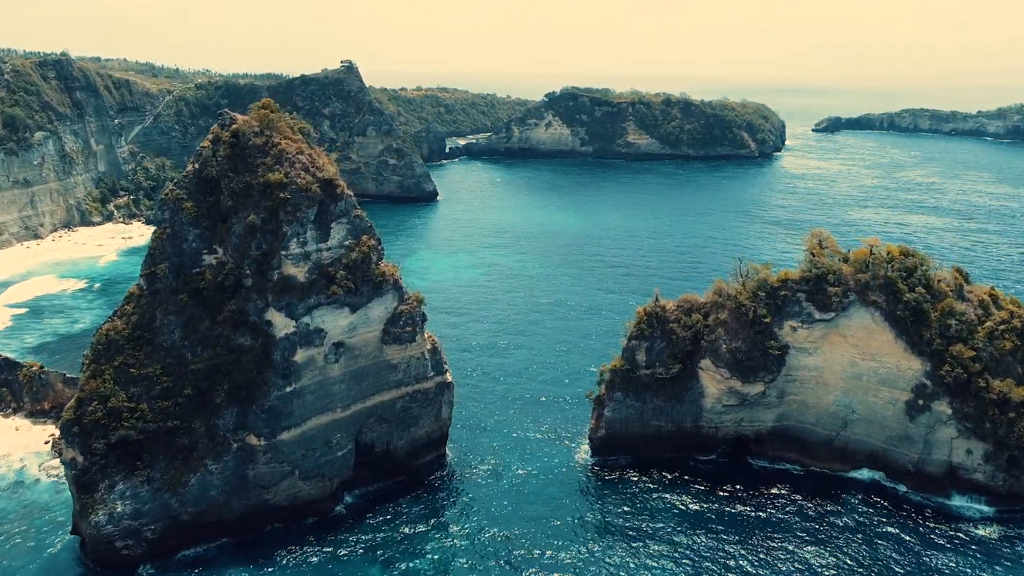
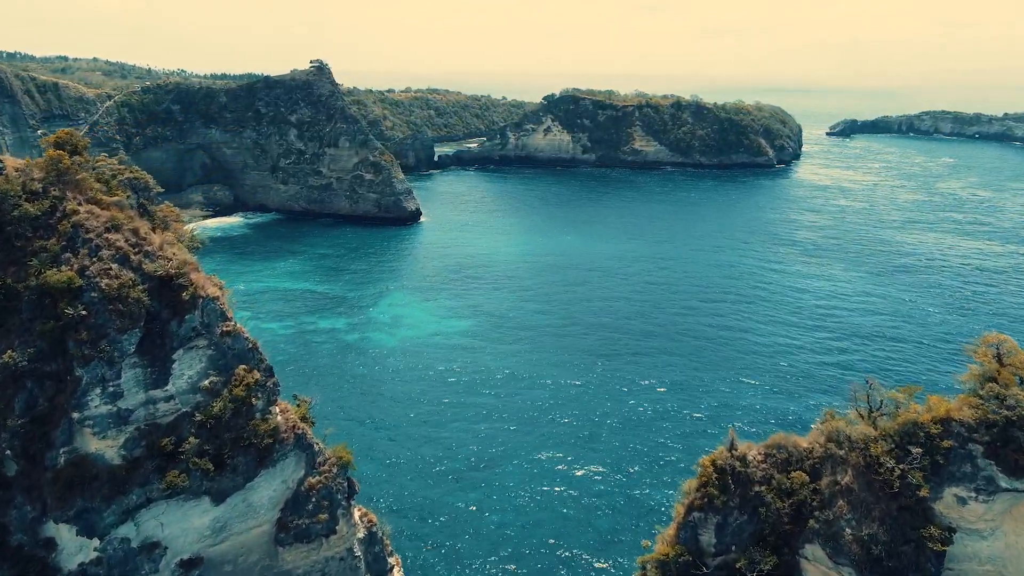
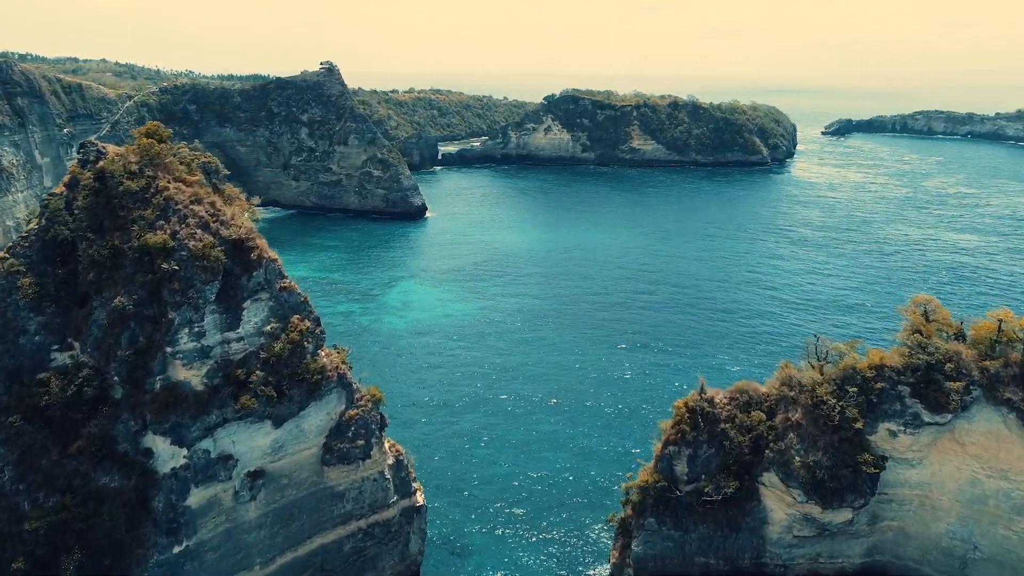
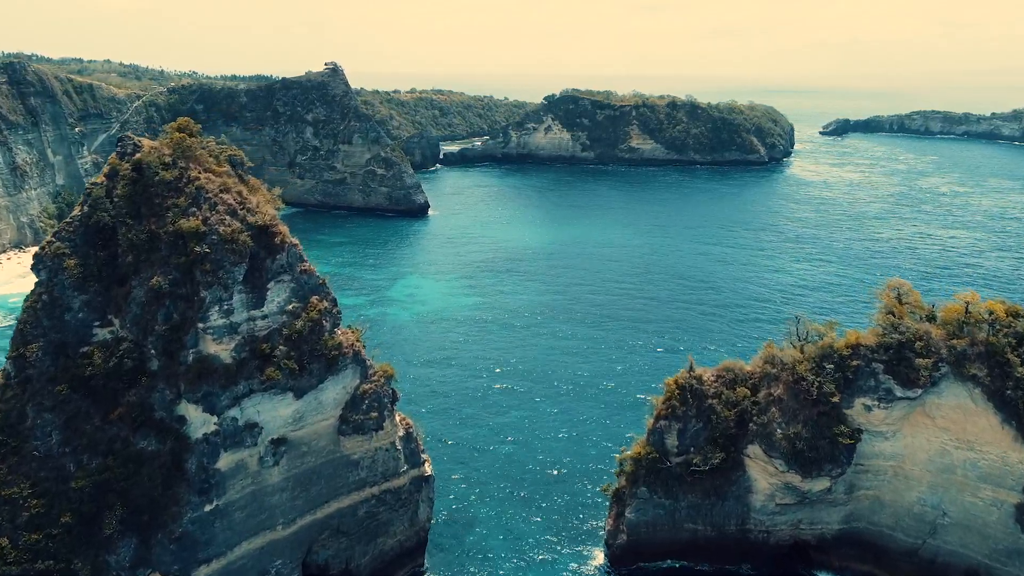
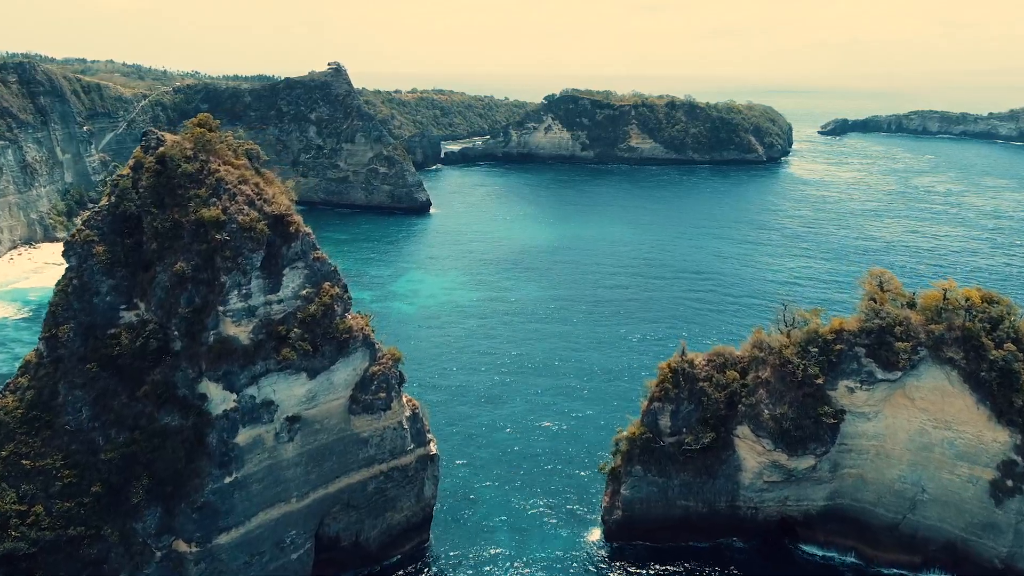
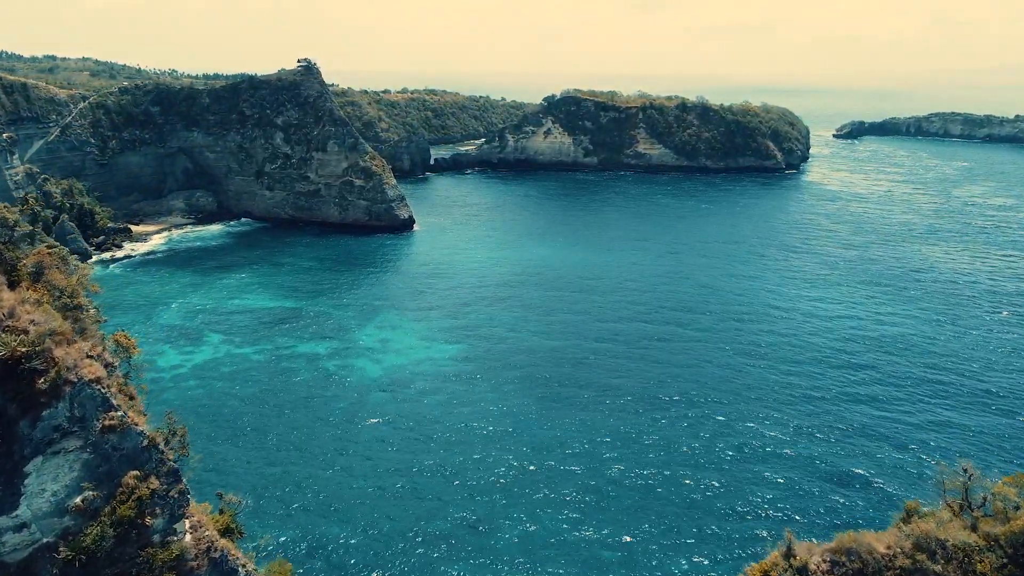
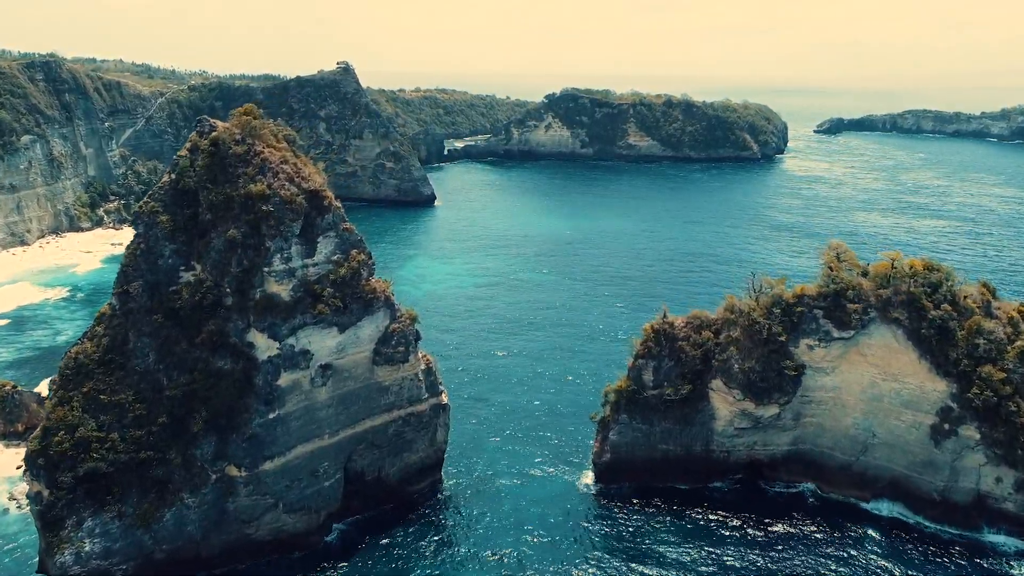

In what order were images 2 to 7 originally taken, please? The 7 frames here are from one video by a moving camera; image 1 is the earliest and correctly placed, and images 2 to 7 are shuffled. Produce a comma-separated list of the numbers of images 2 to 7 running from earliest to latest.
7, 5, 4, 3, 2, 6
